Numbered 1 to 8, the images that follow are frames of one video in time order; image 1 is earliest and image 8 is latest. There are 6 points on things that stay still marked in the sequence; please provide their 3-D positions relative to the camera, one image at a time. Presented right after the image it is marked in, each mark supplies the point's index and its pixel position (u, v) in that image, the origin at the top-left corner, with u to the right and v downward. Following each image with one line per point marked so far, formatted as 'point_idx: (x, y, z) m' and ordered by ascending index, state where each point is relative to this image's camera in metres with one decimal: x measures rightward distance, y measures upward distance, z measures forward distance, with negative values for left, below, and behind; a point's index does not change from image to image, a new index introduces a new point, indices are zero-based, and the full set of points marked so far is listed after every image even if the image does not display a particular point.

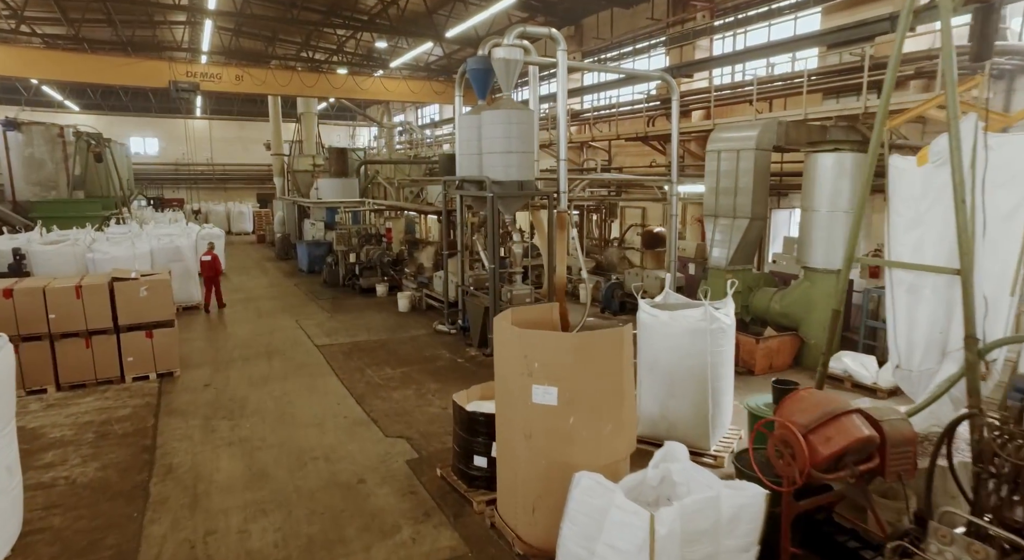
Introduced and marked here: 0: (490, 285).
0: (-0.2, 0.0, +5.8) m
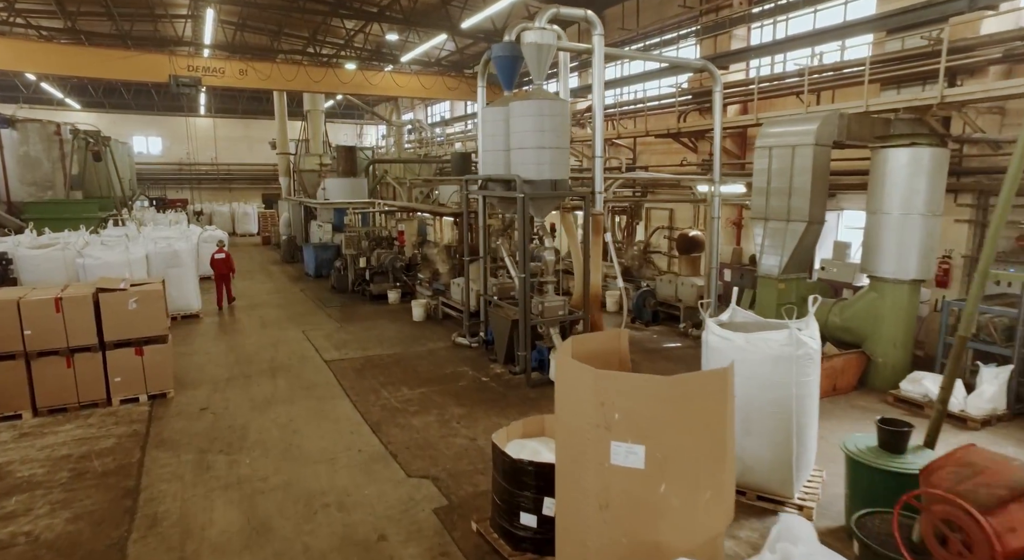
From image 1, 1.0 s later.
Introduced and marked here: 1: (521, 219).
0: (+0.1, -0.1, +5.2) m
1: (+0.1, +0.5, +5.1) m
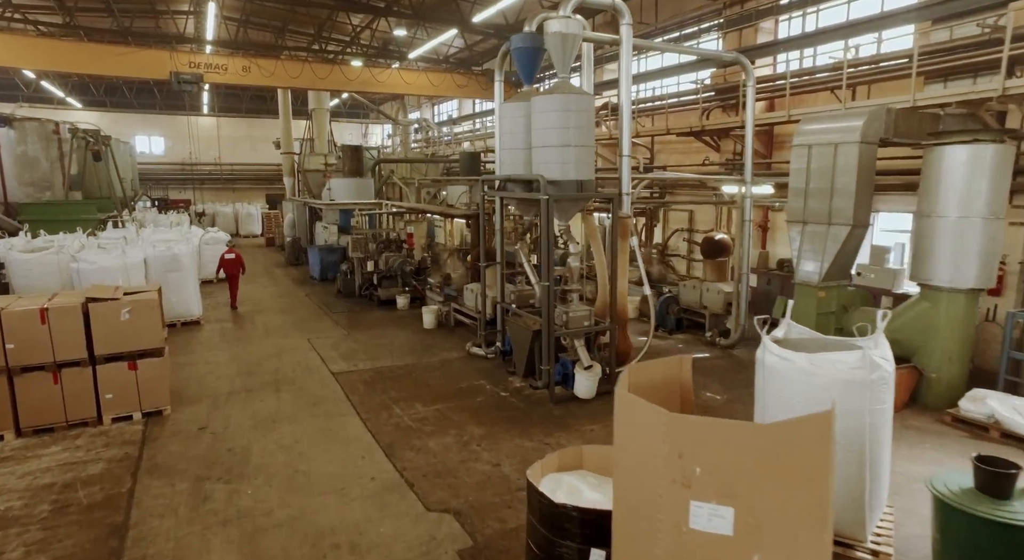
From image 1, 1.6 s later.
0: (+0.3, -0.2, +4.8) m
1: (+0.3, +0.4, +4.8) m
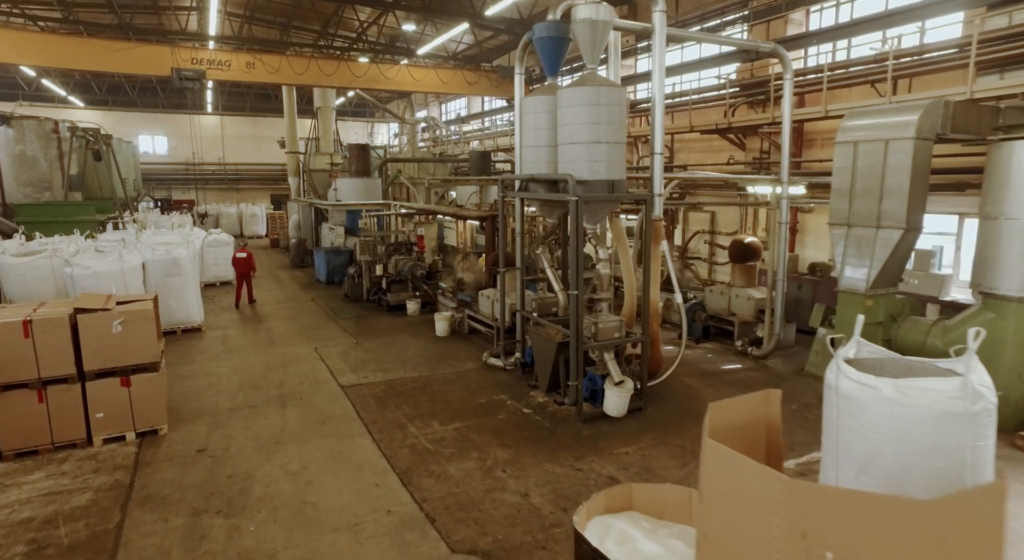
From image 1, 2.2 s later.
0: (+0.5, -0.3, +4.4) m
1: (+0.4, +0.4, +4.4) m
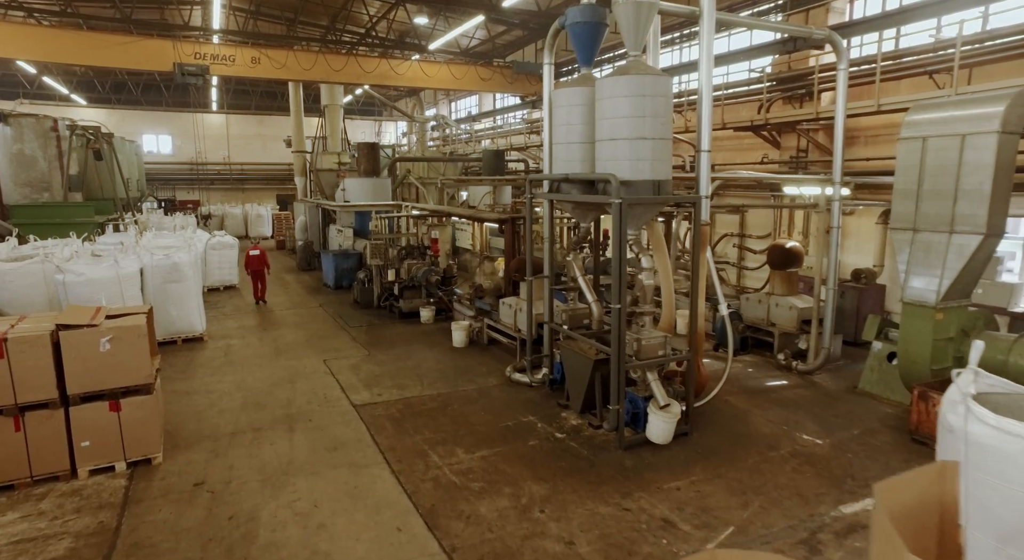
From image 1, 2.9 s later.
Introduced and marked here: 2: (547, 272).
0: (+0.7, -0.3, +3.9) m
1: (+0.7, +0.3, +3.9) m
2: (+0.3, +0.1, +5.1) m
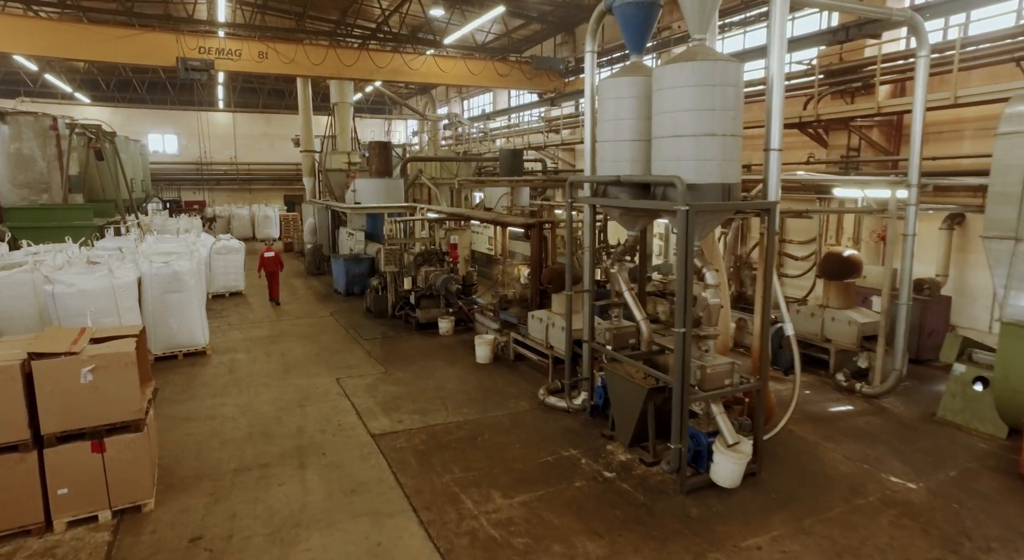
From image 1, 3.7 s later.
0: (+0.9, -0.4, +3.4) m
1: (+0.9, +0.2, +3.4) m
2: (+0.6, -0.1, +4.5) m
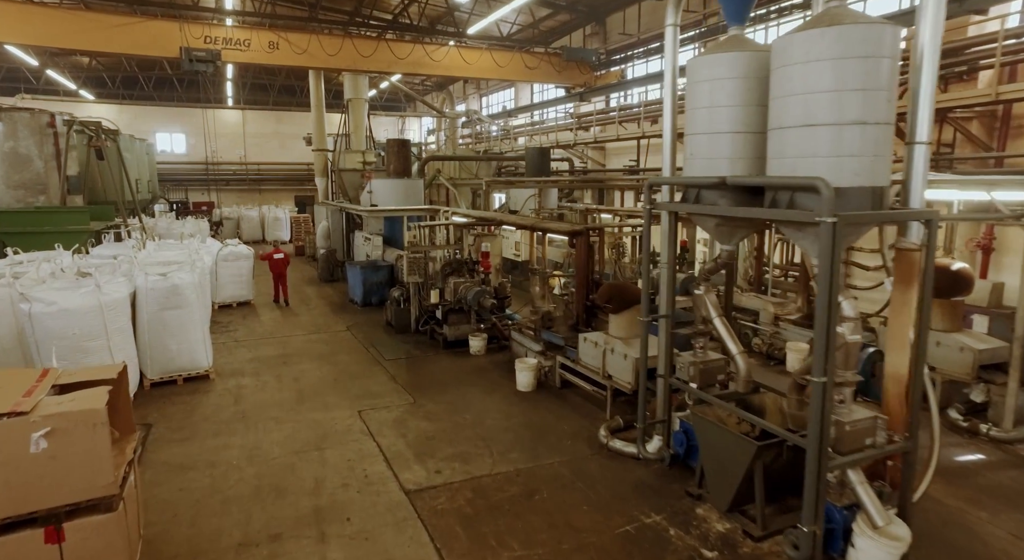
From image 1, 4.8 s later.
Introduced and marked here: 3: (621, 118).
0: (+1.3, -0.6, +2.6) m
1: (+1.3, +0.1, +2.6) m
2: (+1.0, -0.2, +3.7) m
3: (+1.8, +2.6, +9.9) m
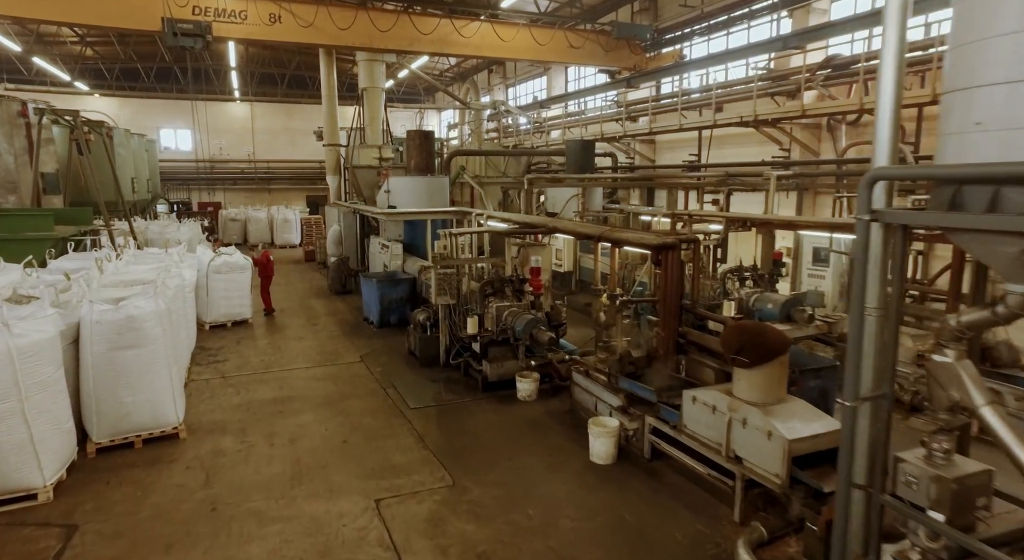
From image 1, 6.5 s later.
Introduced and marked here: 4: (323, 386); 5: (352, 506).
0: (+1.7, -0.8, +1.1) m
1: (+1.7, -0.1, +1.1) m
2: (+1.4, -0.4, +2.3) m
3: (+2.3, +2.4, +8.4) m
4: (-1.7, -0.9, +5.3) m
5: (-0.9, -1.2, +3.3) m
